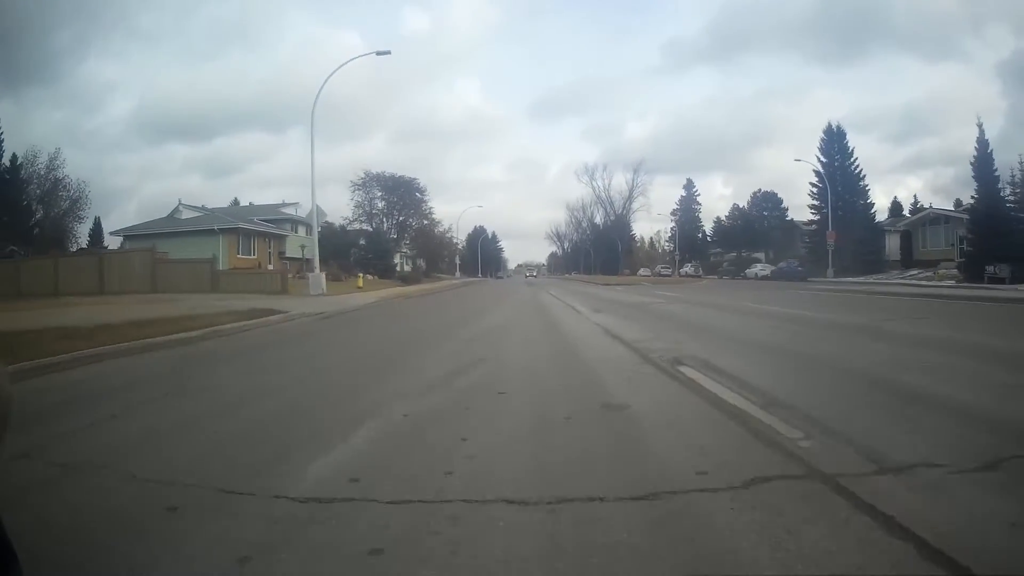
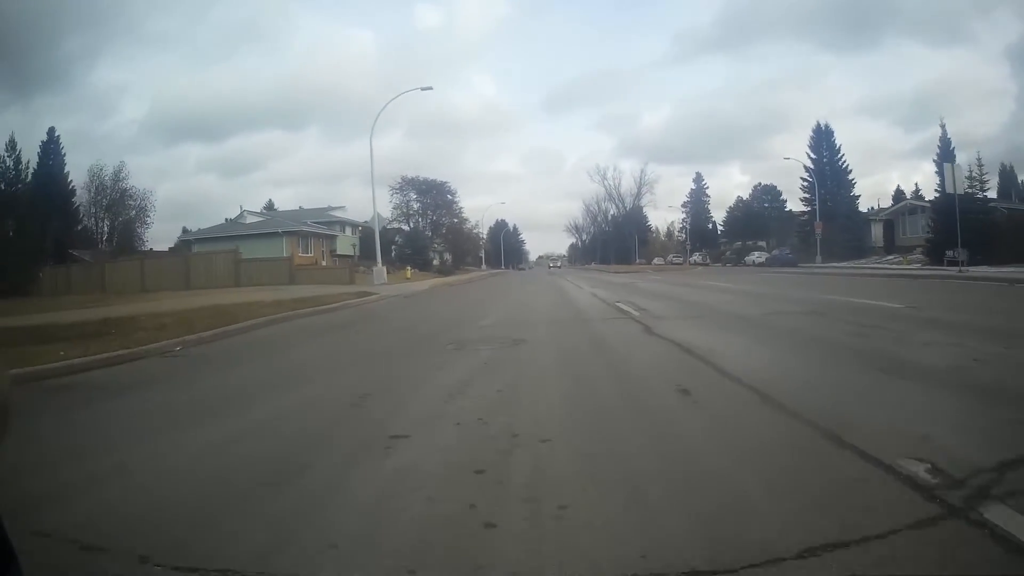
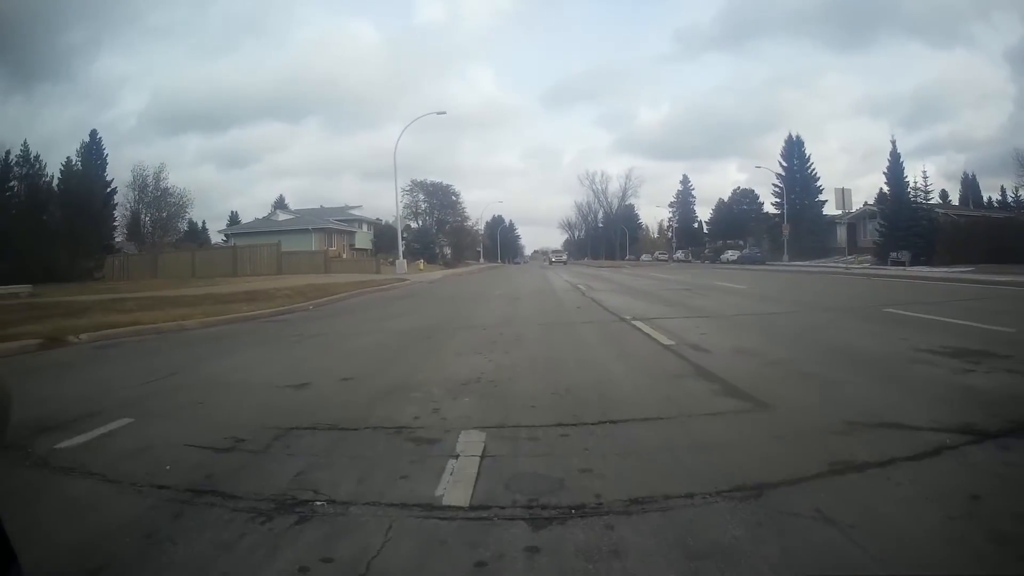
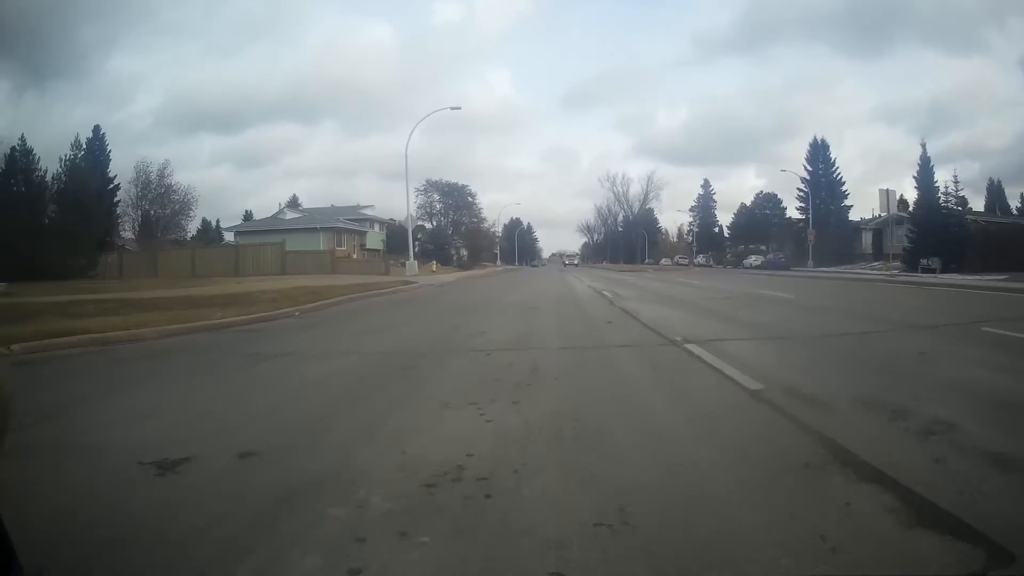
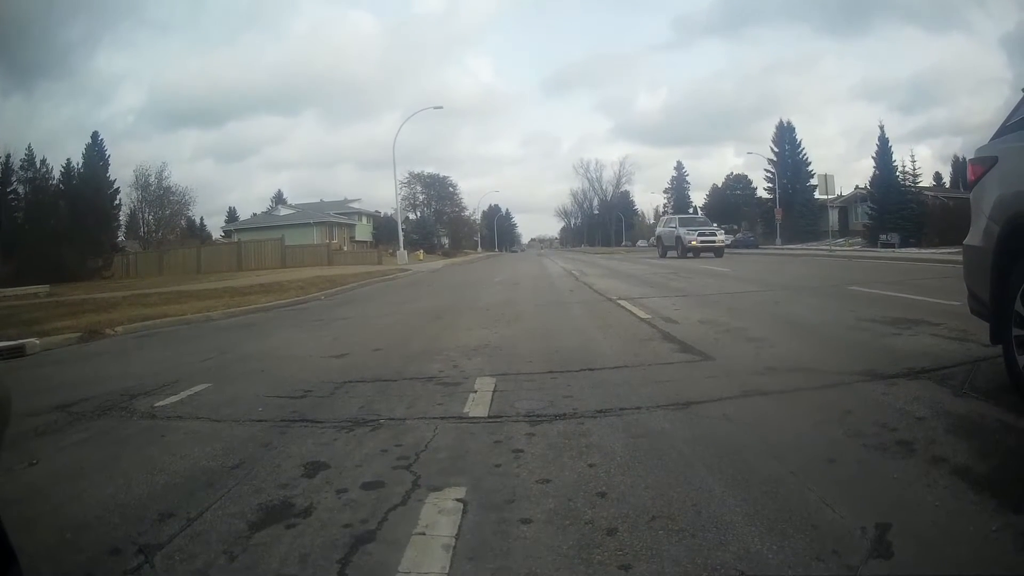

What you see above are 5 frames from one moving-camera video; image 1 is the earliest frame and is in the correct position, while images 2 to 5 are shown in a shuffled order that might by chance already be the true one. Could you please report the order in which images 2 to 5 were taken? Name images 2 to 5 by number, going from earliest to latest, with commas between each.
2, 4, 3, 5
